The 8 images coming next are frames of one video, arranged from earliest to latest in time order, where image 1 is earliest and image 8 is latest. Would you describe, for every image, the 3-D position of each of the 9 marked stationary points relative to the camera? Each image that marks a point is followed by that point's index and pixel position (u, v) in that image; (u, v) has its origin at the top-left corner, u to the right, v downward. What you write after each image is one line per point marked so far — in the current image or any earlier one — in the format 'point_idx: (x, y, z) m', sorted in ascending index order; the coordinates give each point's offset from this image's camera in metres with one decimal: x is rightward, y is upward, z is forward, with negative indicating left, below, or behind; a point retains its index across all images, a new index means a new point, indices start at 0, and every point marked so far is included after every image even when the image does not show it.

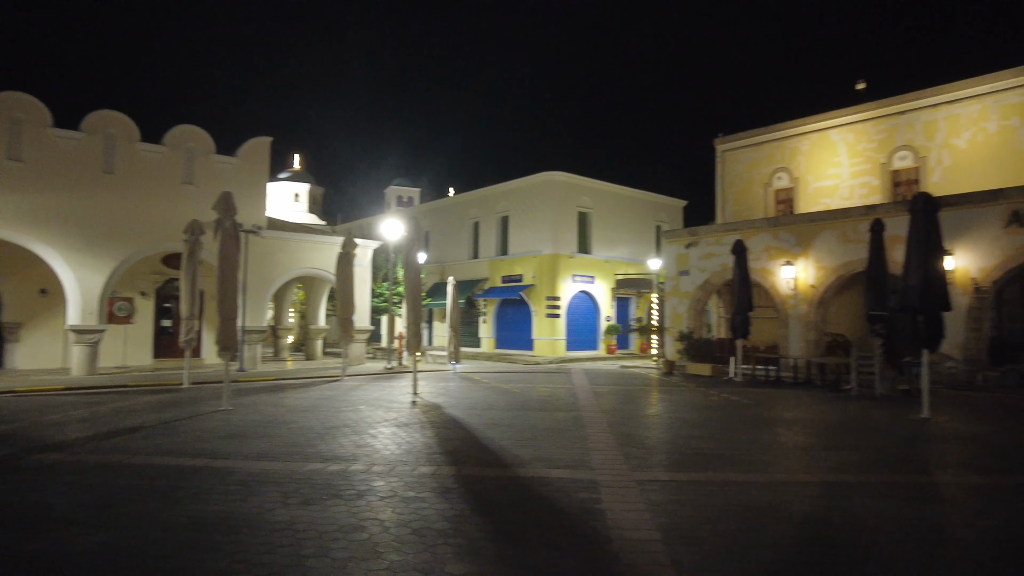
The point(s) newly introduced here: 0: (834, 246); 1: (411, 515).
0: (+8.4, +1.1, +17.3) m
1: (-0.7, -1.5, +4.4) m
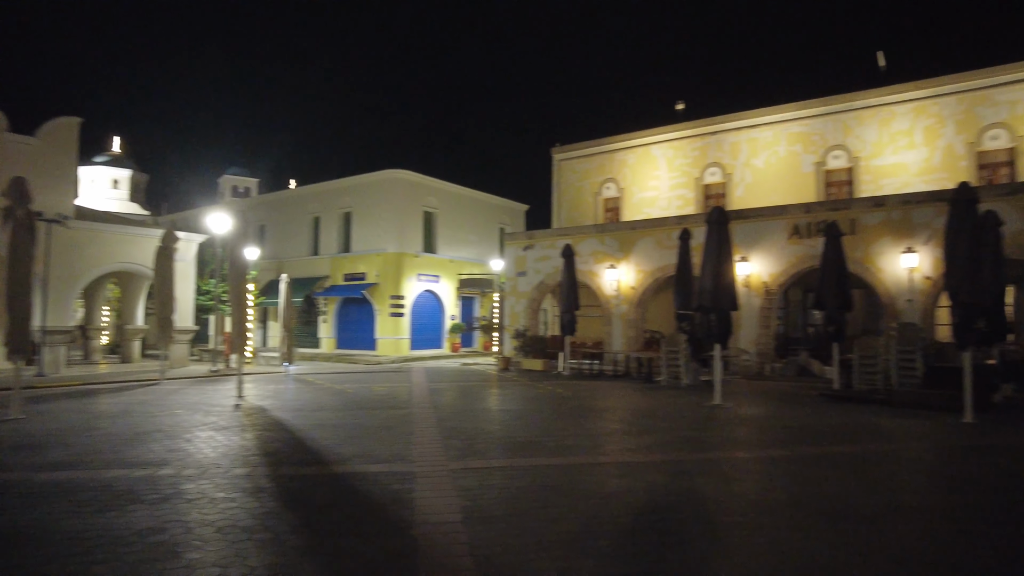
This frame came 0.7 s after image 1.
0: (+4.0, +1.1, +19.1) m
1: (-2.0, -1.5, +4.4) m
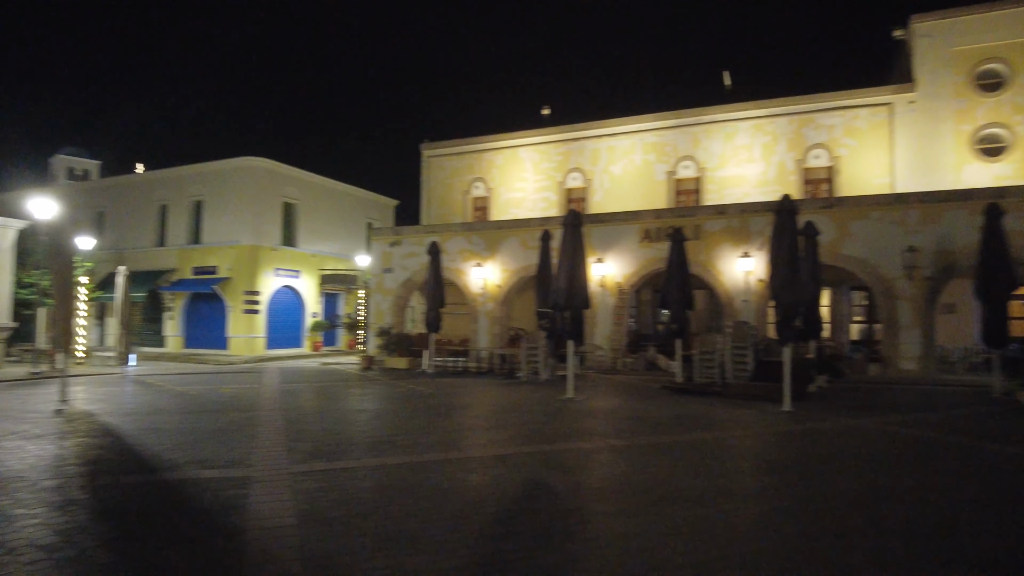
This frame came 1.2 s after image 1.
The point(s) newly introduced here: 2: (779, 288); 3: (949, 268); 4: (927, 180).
0: (+0.1, +1.1, +19.5) m
1: (-3.0, -1.5, +4.0) m
2: (+4.3, 0.0, +10.7) m
3: (+10.4, +0.5, +15.7) m
4: (+12.1, +3.1, +19.1) m
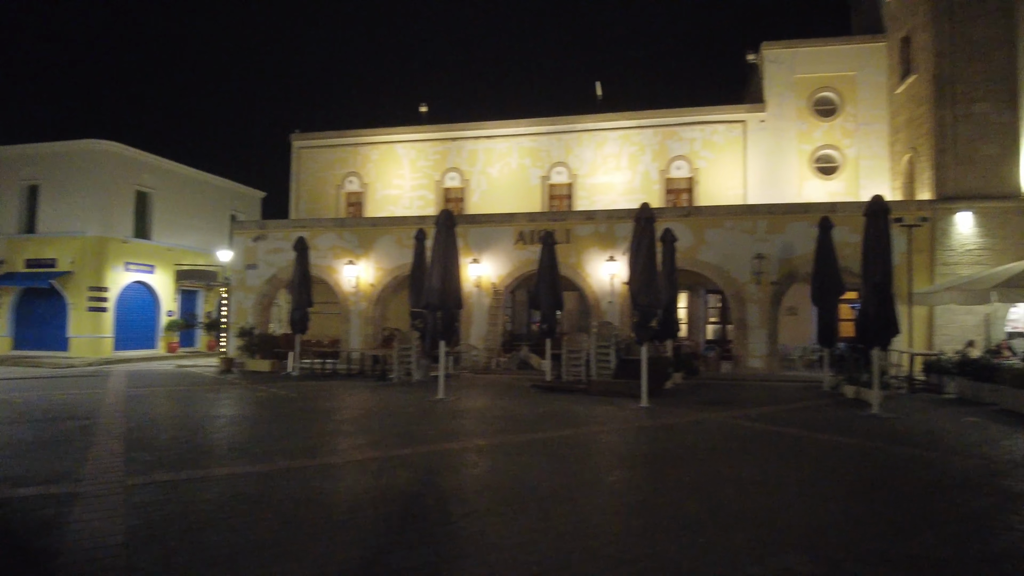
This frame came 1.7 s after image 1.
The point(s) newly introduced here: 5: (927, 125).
0: (-3.6, +1.1, +19.2) m
1: (-3.9, -1.5, +3.3) m
2: (+2.2, 0.0, +11.3) m
3: (+7.3, +0.4, +17.3) m
4: (+8.3, +3.0, +21.0) m
5: (+11.4, +4.4, +18.0) m
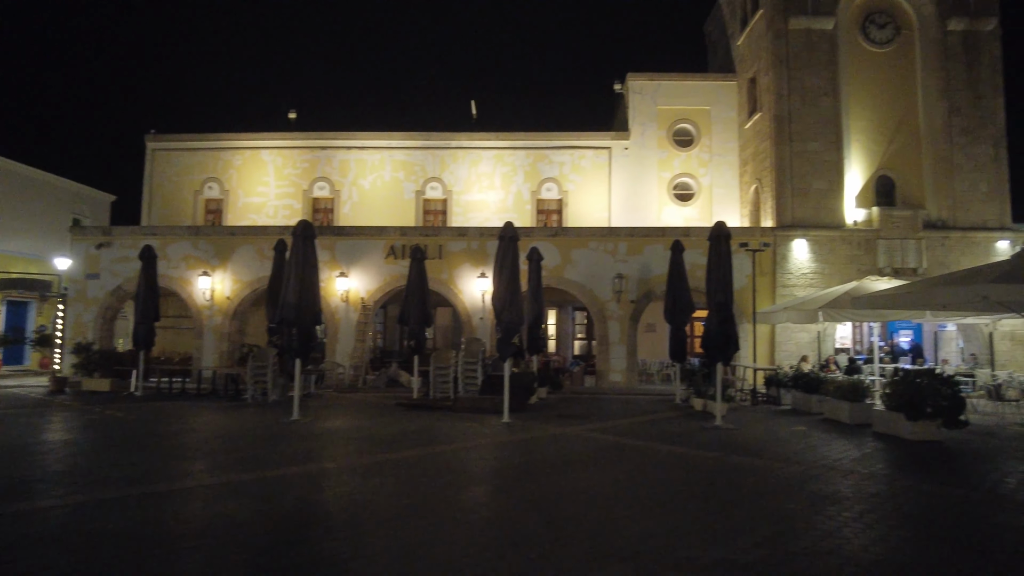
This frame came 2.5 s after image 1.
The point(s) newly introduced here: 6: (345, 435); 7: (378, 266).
0: (-7.2, +0.8, +18.2) m
1: (-4.7, -1.5, +2.5) m
2: (-0.2, -0.3, +11.4) m
3: (+3.8, -0.2, +18.3) m
4: (+4.2, +2.4, +22.1) m
5: (+7.7, +3.8, +19.8) m
6: (-2.9, -2.5, +11.3) m
7: (-3.8, +0.6, +18.4) m
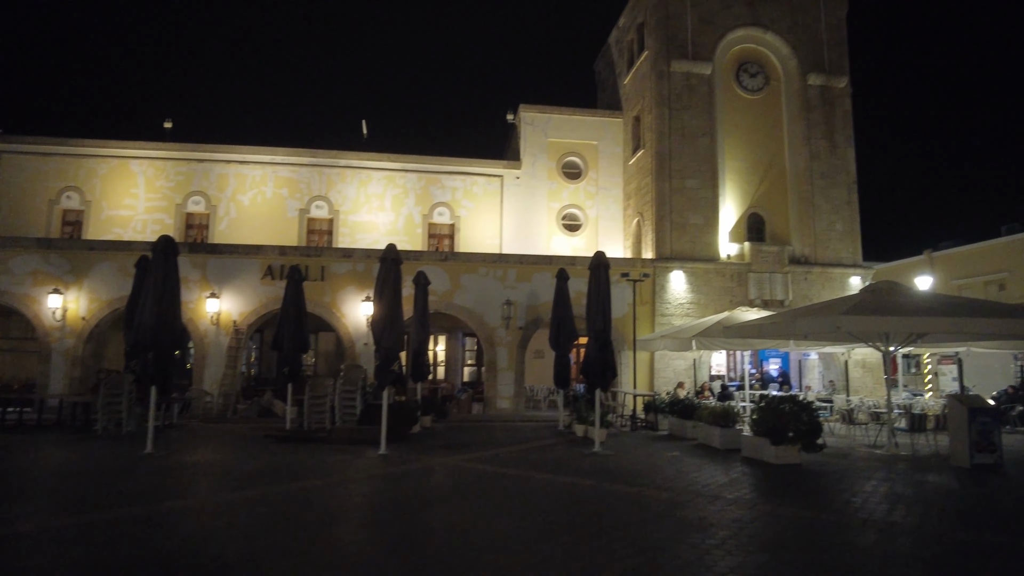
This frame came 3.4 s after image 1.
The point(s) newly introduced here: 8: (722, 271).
0: (-10.2, +0.2, +16.6) m
1: (-5.2, -1.4, +1.4) m
2: (-2.2, -0.8, +11.0) m
3: (+0.6, -0.9, +18.4) m
4: (+0.5, +1.5, +22.4) m
5: (+4.4, +2.9, +20.7) m
6: (-4.9, -2.8, +10.4) m
7: (-6.8, 0.0, +17.4) m
8: (+6.3, +0.5, +19.9) m
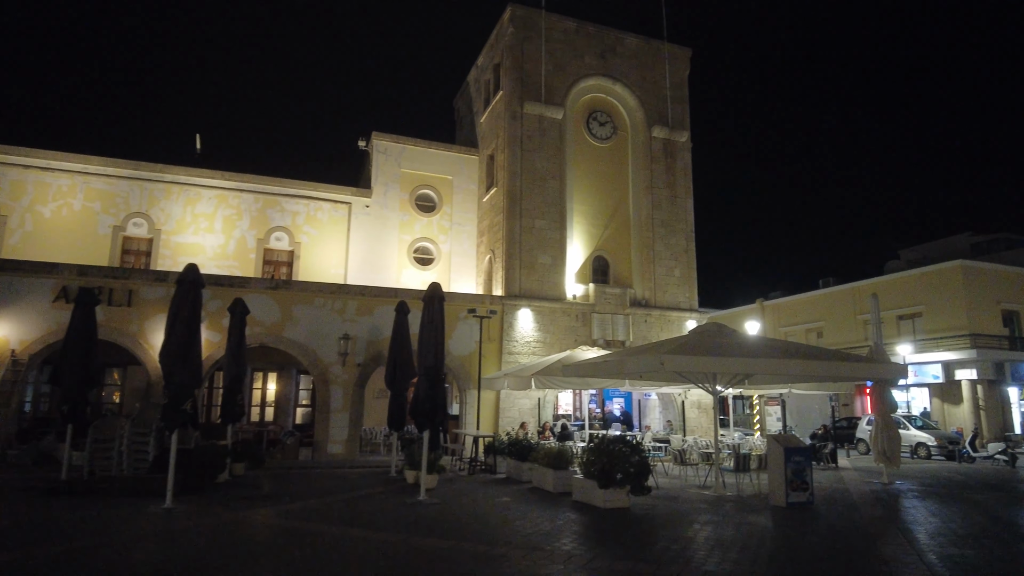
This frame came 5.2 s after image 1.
0: (-13.8, -0.1, +13.4) m
1: (-6.0, -1.1, -0.6) m
2: (-4.9, -1.1, +9.5) m
3: (-3.6, -1.8, +17.2) m
4: (-4.5, +0.3, +21.2) m
5: (-0.3, +1.8, +20.4) m
6: (-7.4, -3.1, +8.2) m
7: (-10.7, -0.5, +14.8) m
8: (+1.7, -0.7, +19.9) m
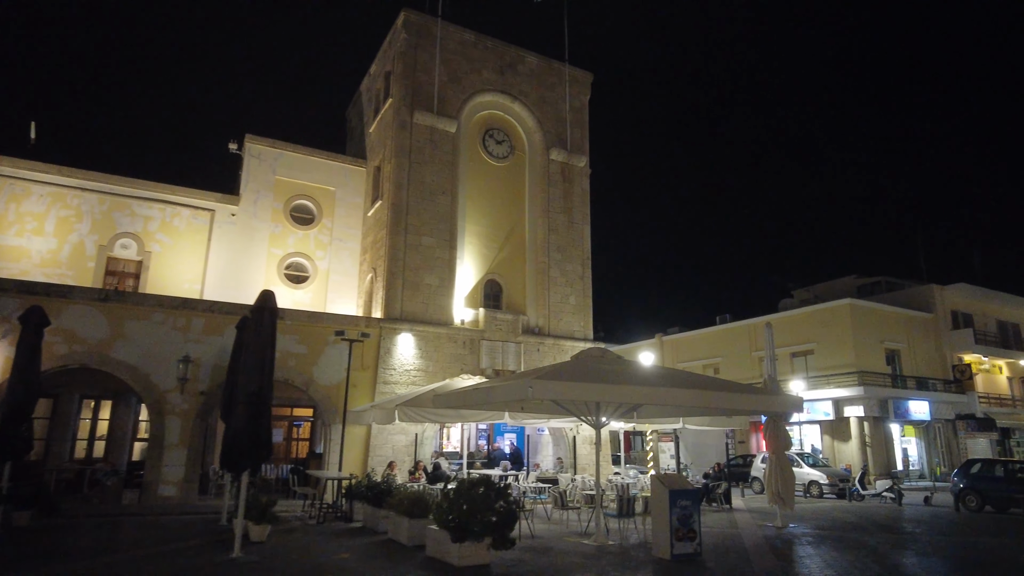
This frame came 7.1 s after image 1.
0: (-16.1, +0.1, +9.8) m
1: (-6.5, -0.5, -3.0) m
2: (-6.8, -1.0, +7.1) m
3: (-6.5, -2.2, +14.9) m
4: (-7.9, -0.2, +18.8) m
5: (-3.6, +1.1, +18.7) m
6: (-9.2, -2.8, +5.3) m
7: (-13.2, -0.5, +11.7) m
8: (-1.6, -1.4, +18.3) m
